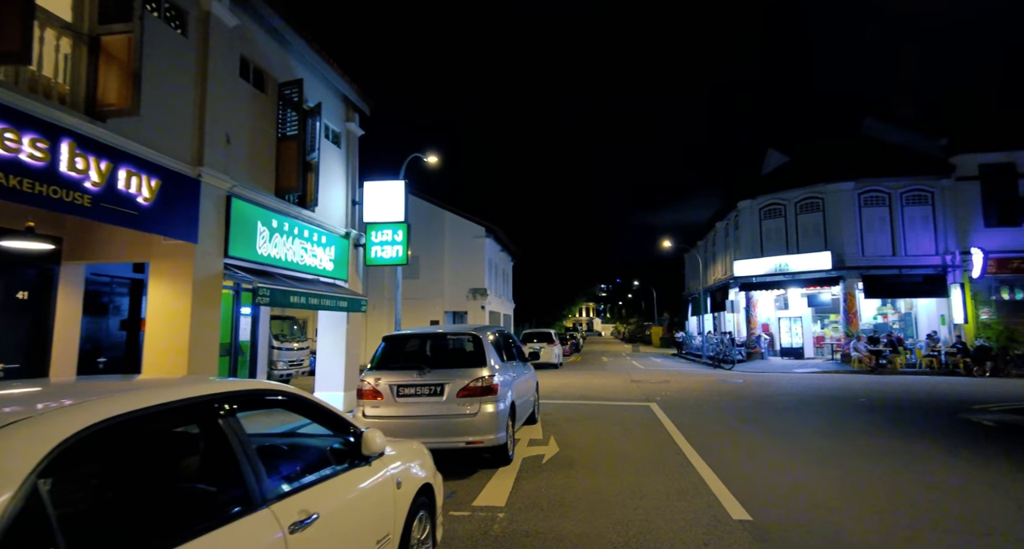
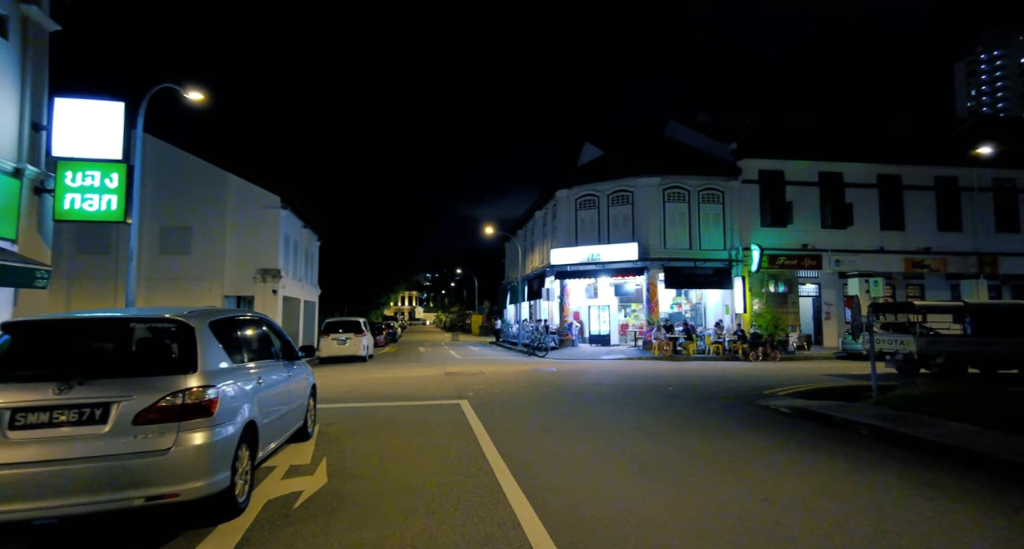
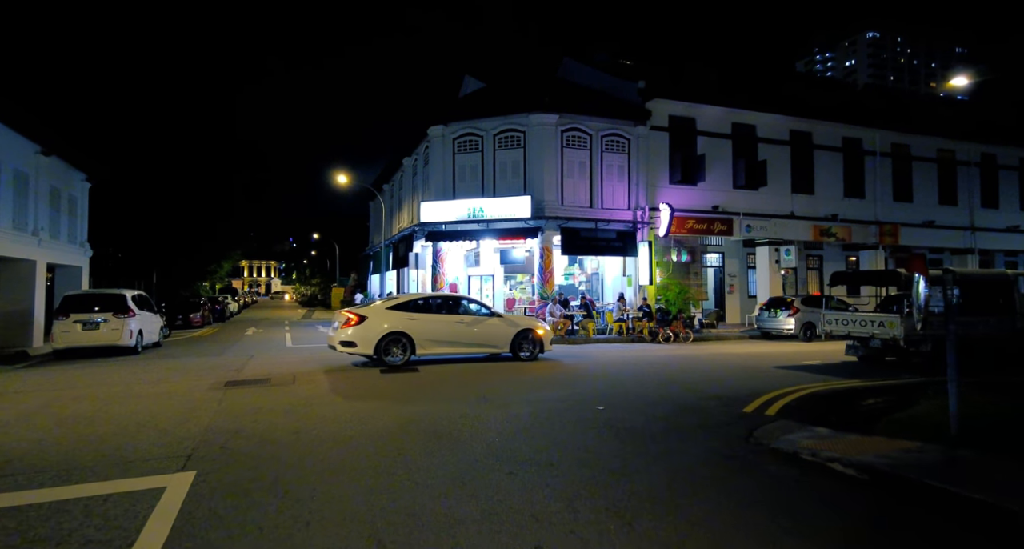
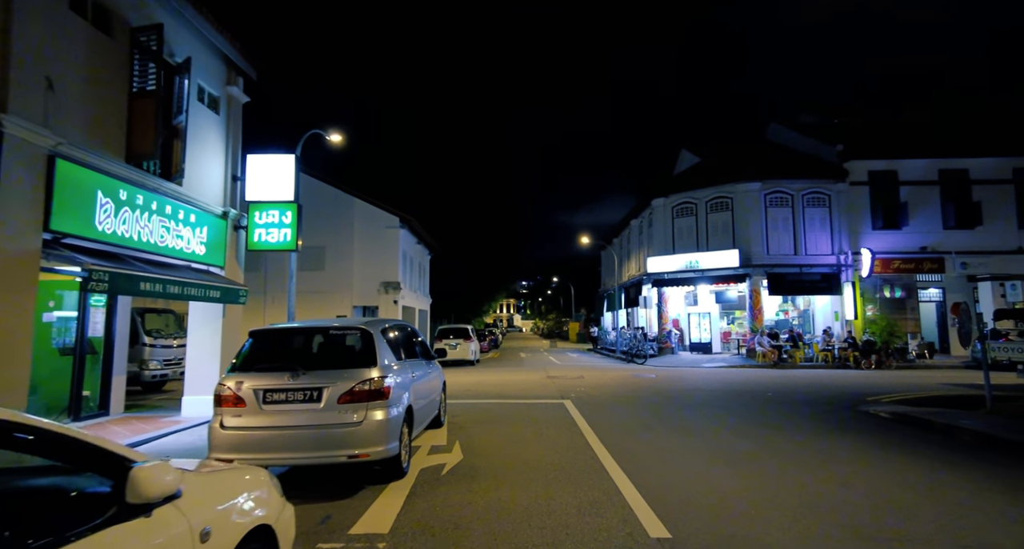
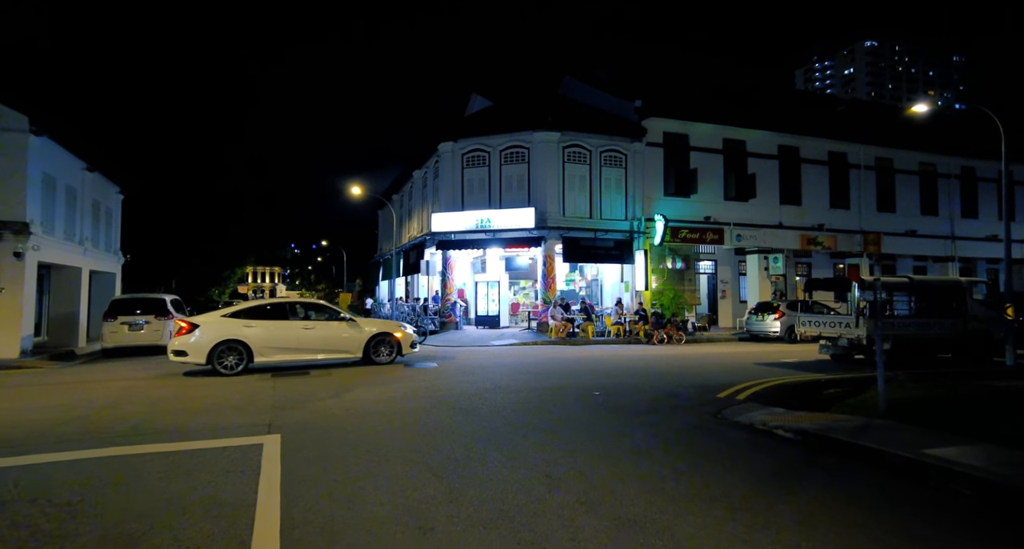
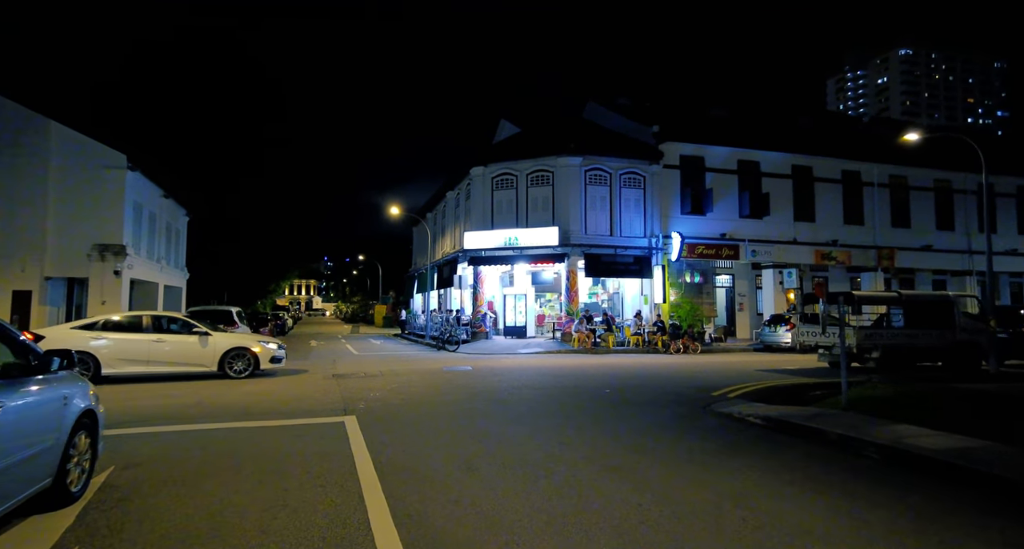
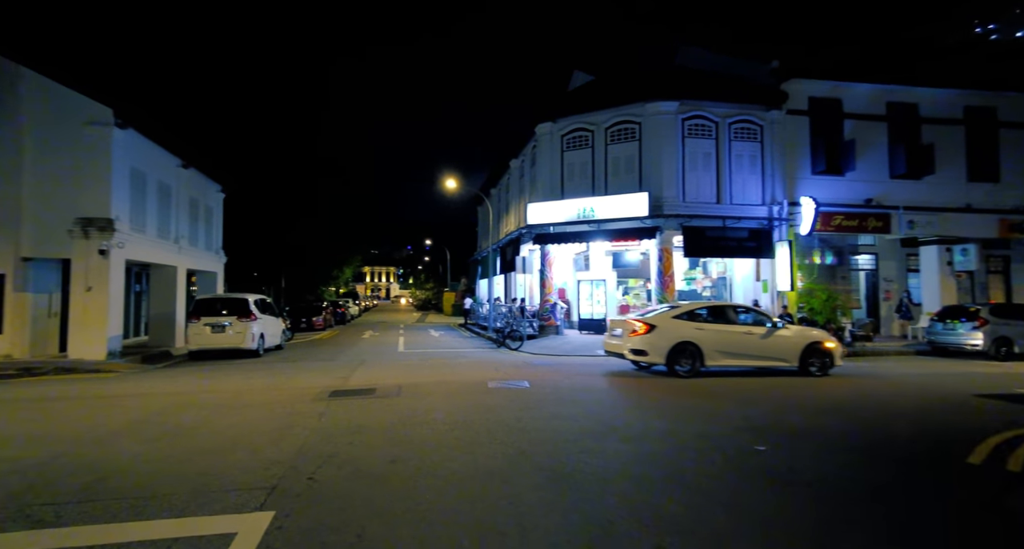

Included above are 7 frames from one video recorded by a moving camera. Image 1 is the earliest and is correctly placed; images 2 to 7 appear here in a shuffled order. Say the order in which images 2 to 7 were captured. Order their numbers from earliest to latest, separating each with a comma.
4, 2, 6, 5, 3, 7
